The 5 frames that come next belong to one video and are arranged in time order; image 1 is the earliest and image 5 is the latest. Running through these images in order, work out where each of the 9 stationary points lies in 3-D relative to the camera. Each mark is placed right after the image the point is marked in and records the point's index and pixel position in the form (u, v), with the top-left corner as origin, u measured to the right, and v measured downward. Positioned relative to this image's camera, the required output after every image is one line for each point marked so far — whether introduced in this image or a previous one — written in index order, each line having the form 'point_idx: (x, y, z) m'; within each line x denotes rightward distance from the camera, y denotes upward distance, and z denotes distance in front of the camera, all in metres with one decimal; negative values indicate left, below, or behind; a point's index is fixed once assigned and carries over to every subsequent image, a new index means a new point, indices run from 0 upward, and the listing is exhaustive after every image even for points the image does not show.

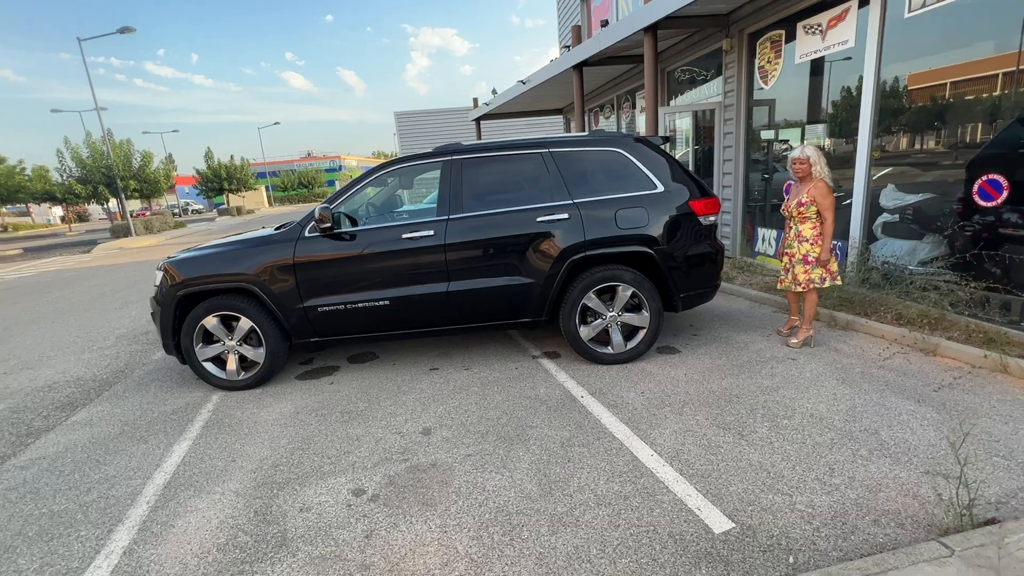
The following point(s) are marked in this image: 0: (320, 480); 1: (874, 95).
0: (-1.2, -1.2, +2.9) m
1: (+4.2, +2.2, +5.6) m
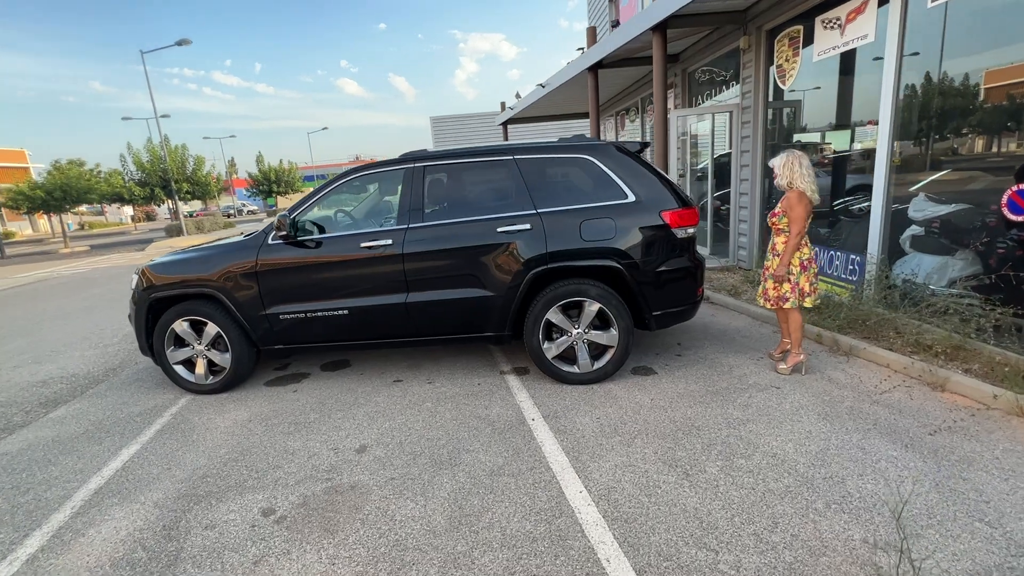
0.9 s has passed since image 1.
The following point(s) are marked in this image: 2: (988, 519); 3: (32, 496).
0: (-1.7, -1.3, +2.8) m
1: (+4.1, +2.0, +5.0) m
2: (+2.3, -1.1, +2.2) m
3: (-3.1, -1.3, +3.0) m
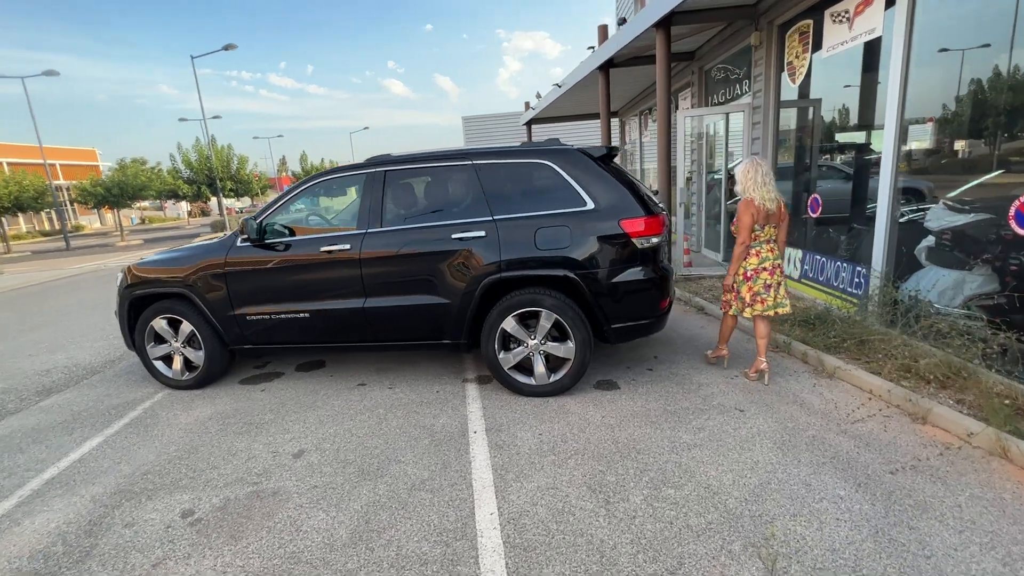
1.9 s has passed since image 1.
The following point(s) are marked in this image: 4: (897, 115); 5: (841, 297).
0: (-2.1, -1.3, +2.9) m
1: (+3.8, +1.8, +4.6) m
2: (+1.7, -1.2, +2.0) m
3: (-3.5, -1.3, +3.2) m
4: (+3.8, +1.7, +4.6) m
5: (+3.8, -0.1, +5.3) m
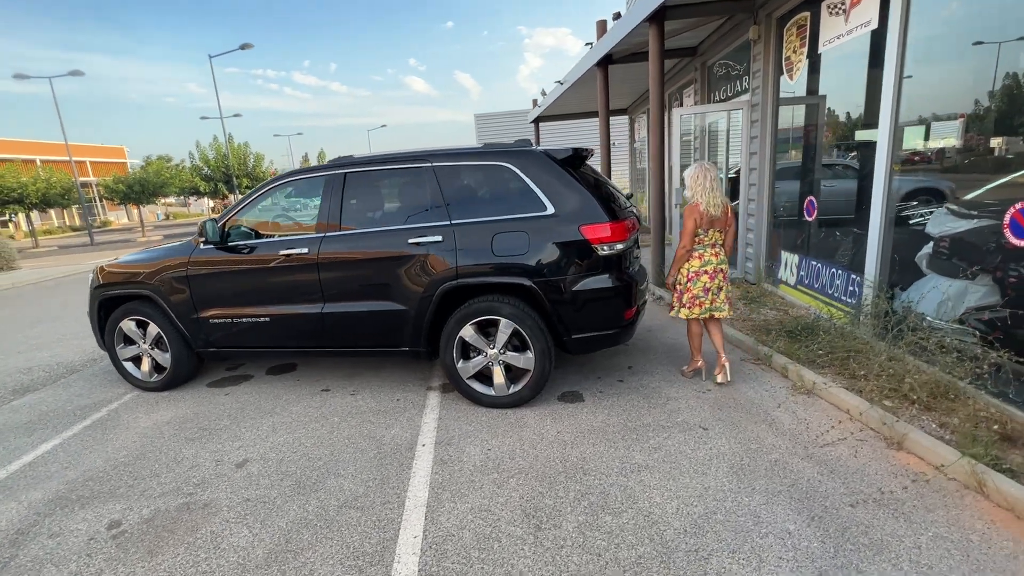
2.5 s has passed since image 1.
0: (-2.5, -1.3, +2.9) m
1: (+3.5, +1.7, +4.3) m
2: (+1.3, -1.3, +1.8) m
3: (-3.9, -1.3, +3.2) m
4: (+3.5, +1.6, +4.3) m
5: (+3.5, -0.2, +5.1) m
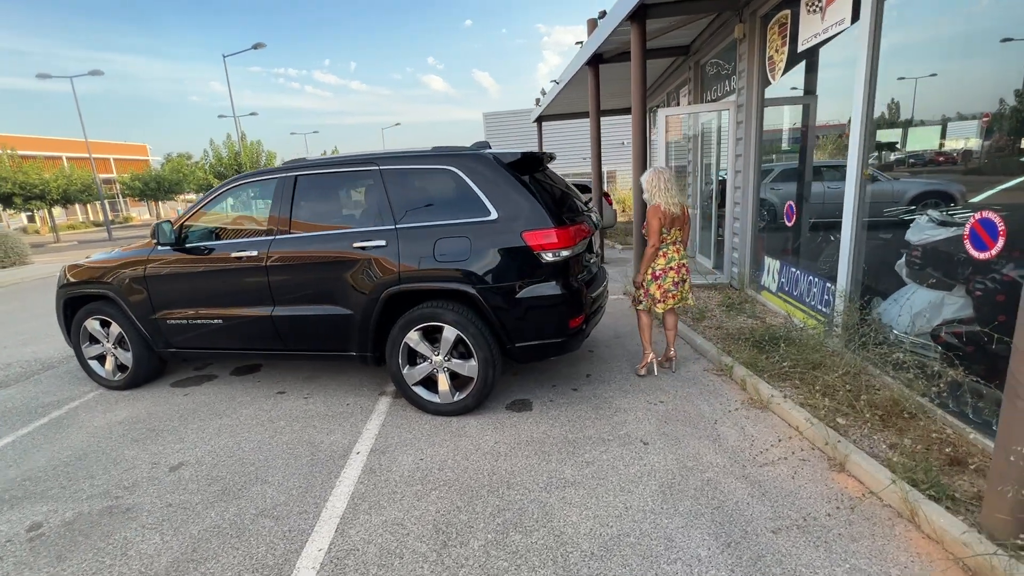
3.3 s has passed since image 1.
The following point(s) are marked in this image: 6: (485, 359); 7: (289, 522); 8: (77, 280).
0: (-3.0, -1.3, +2.9) m
1: (+3.2, +1.6, +4.1) m
2: (+0.8, -1.4, +1.7) m
3: (-4.3, -1.3, +3.2) m
4: (+3.2, +1.5, +4.1) m
5: (+3.1, -0.3, +4.9) m
6: (-0.2, -0.5, +3.5) m
7: (-1.2, -1.3, +2.6) m
8: (-4.2, +0.1, +4.5) m
